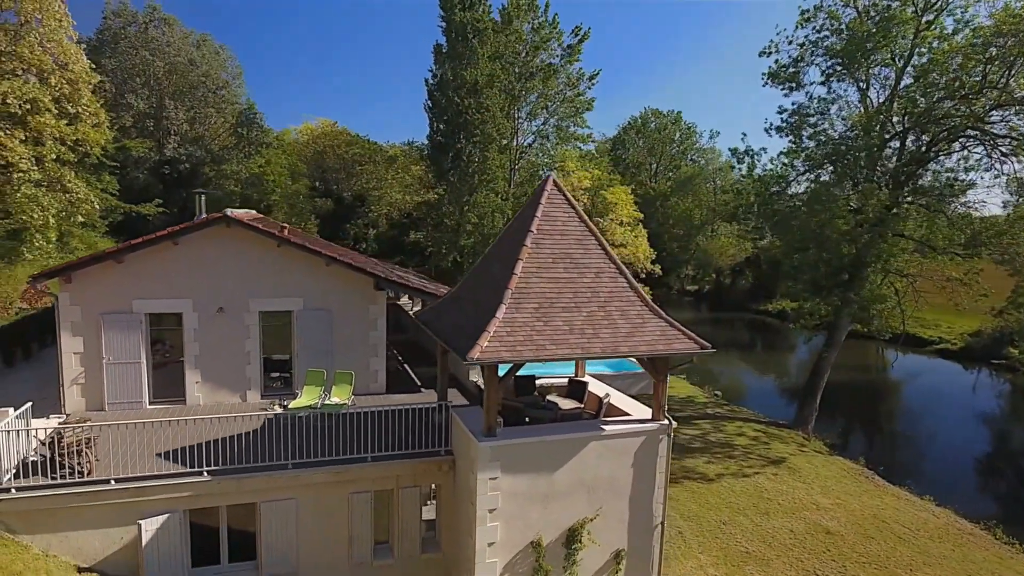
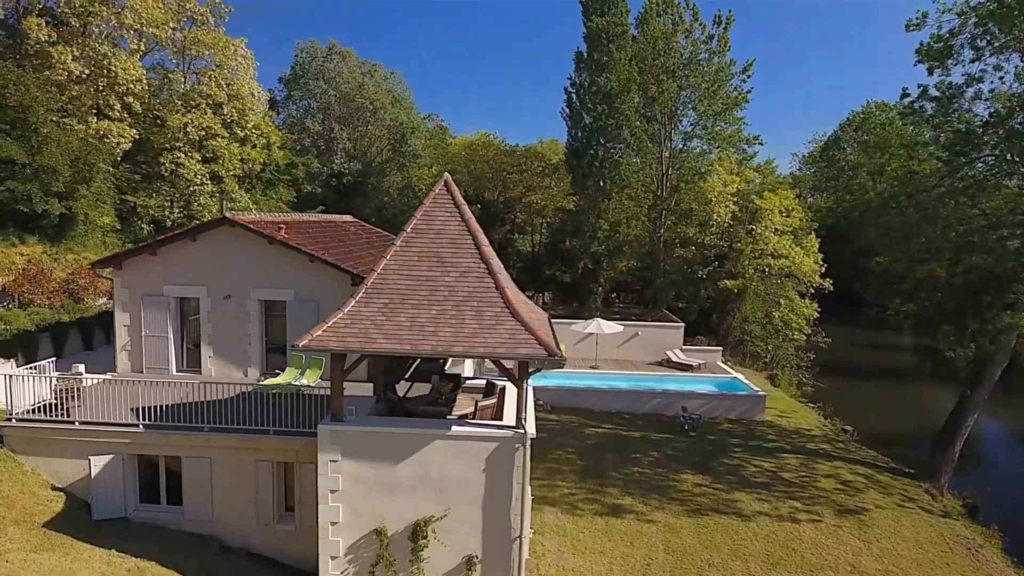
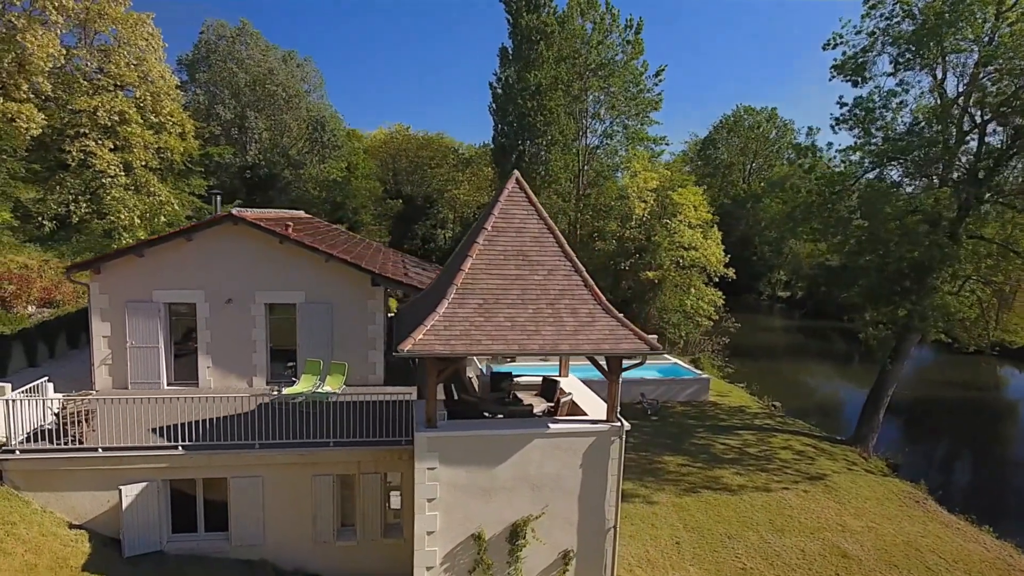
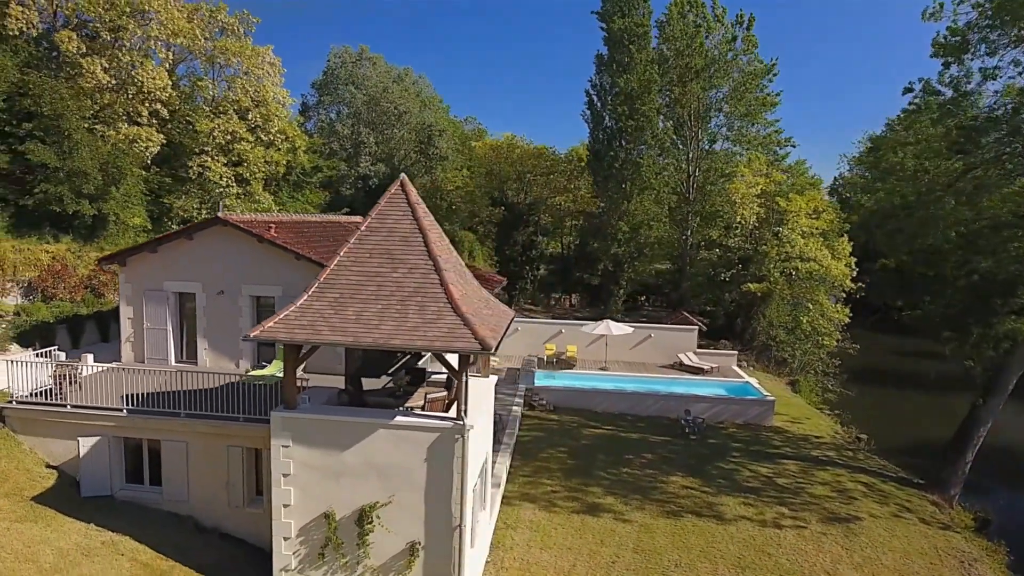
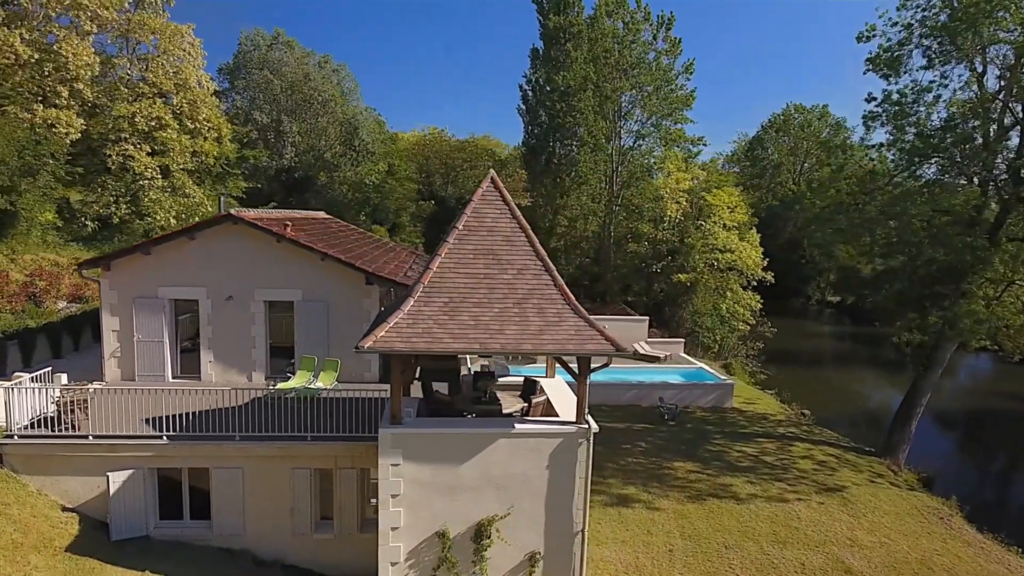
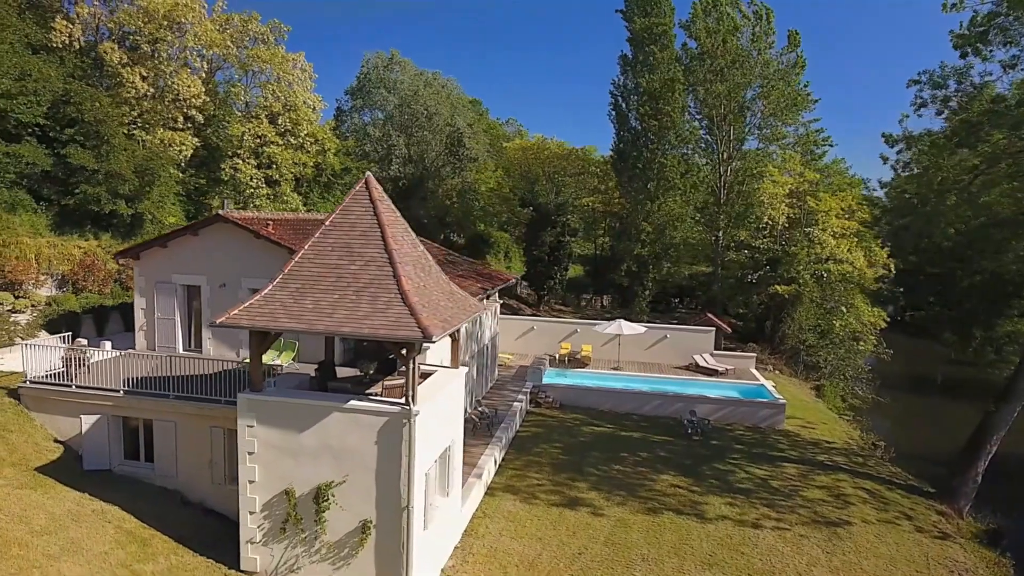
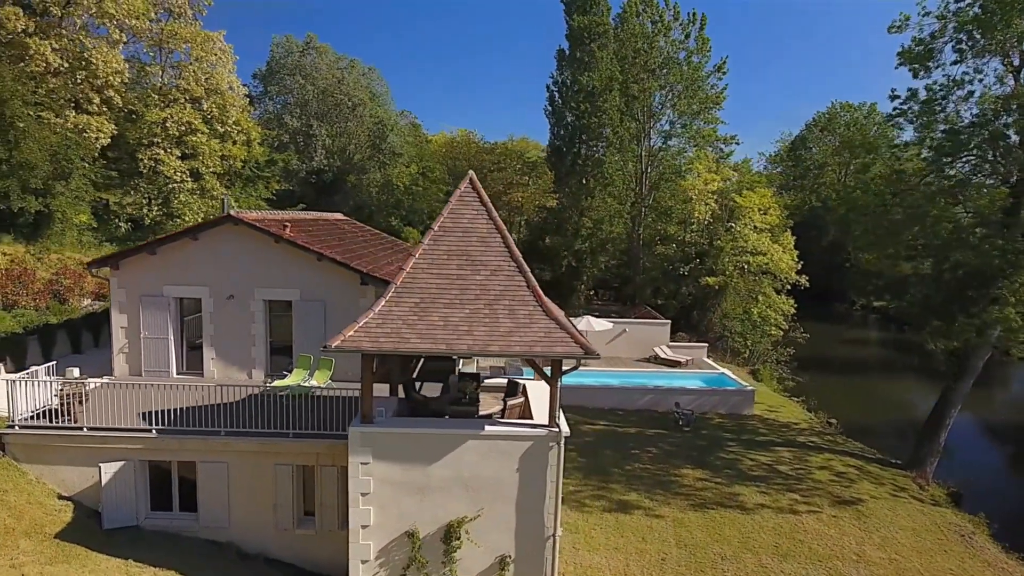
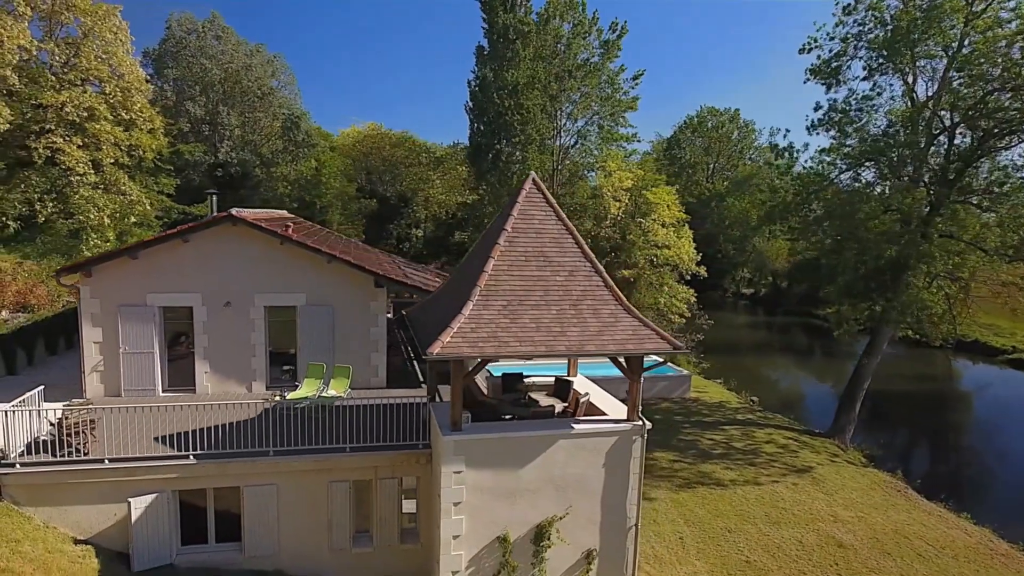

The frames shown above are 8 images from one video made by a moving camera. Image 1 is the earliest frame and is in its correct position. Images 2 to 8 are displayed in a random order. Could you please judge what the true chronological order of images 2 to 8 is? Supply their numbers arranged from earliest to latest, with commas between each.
8, 3, 5, 7, 2, 4, 6
